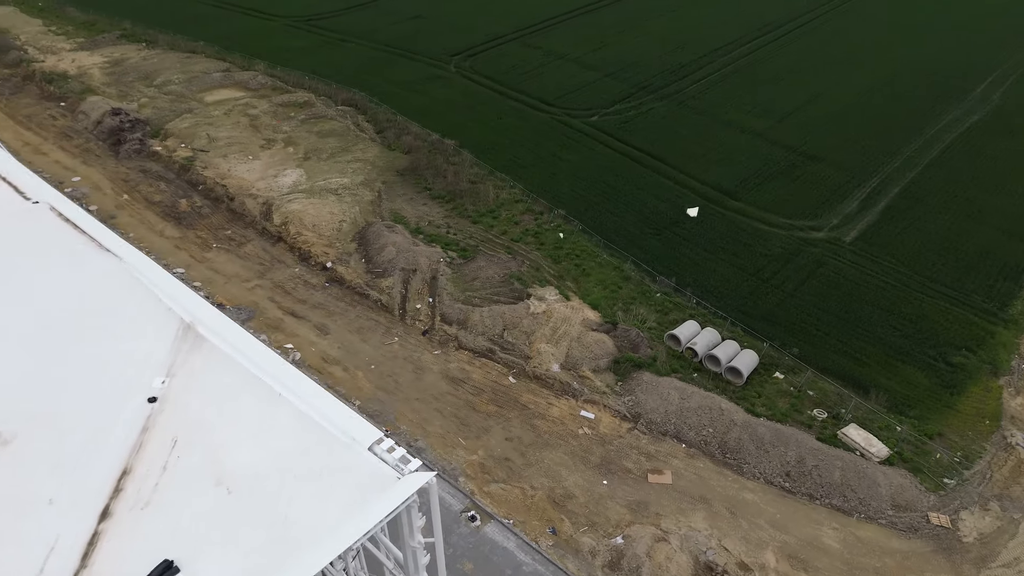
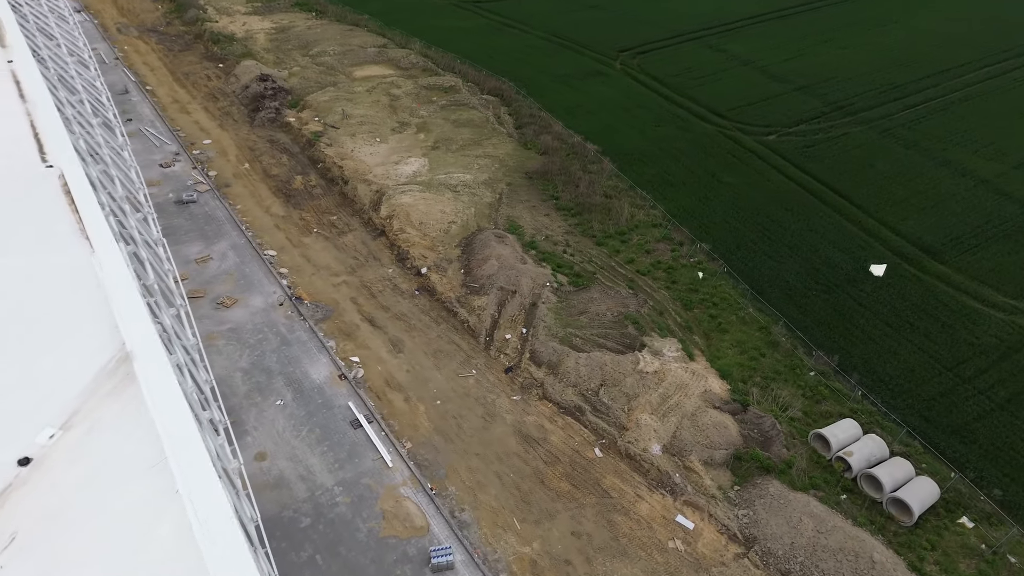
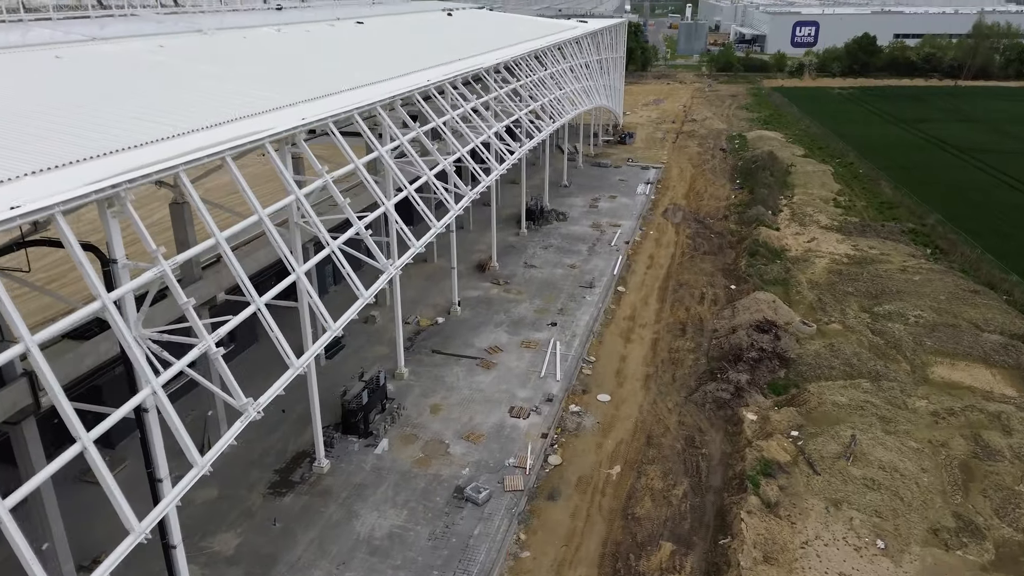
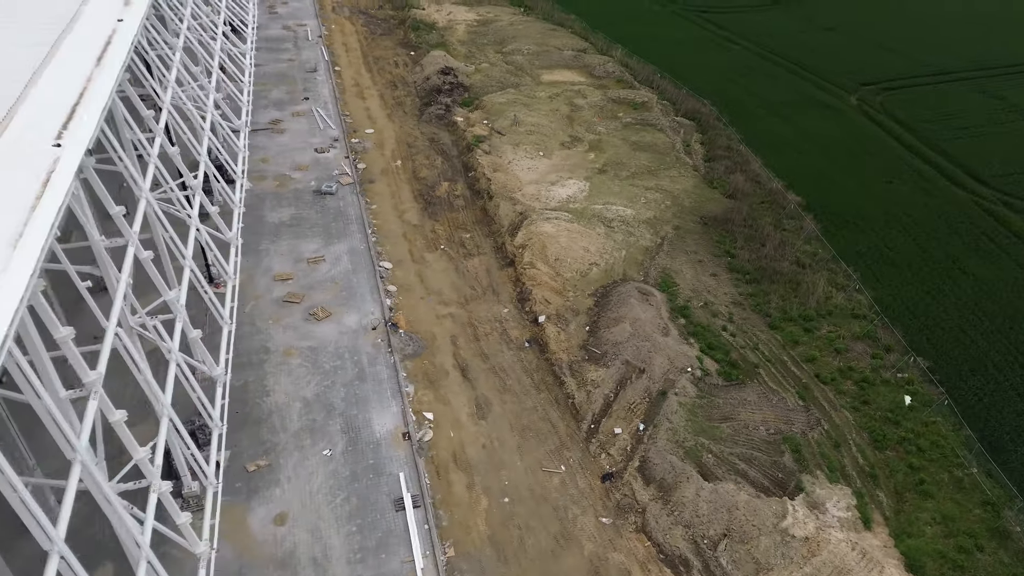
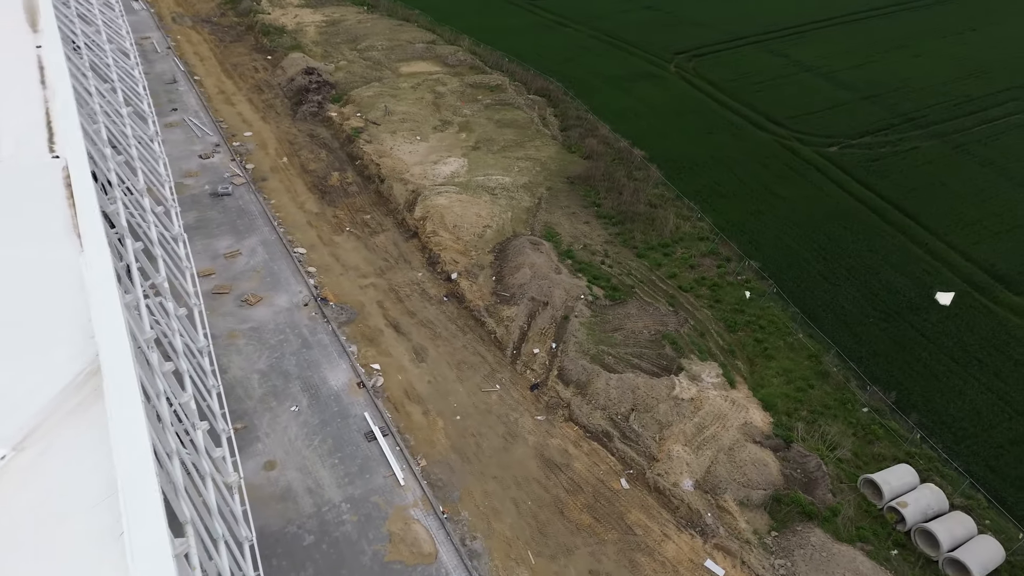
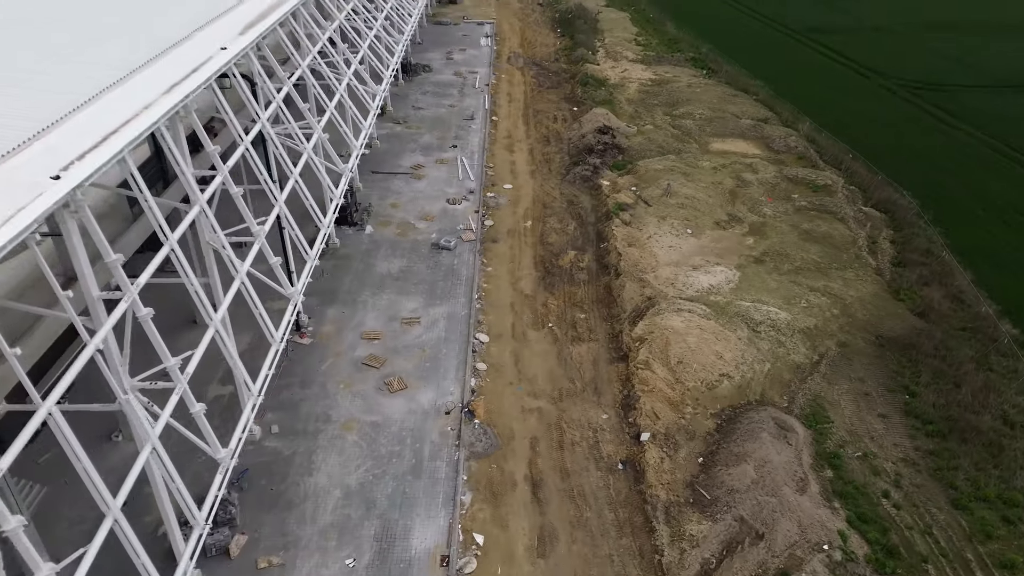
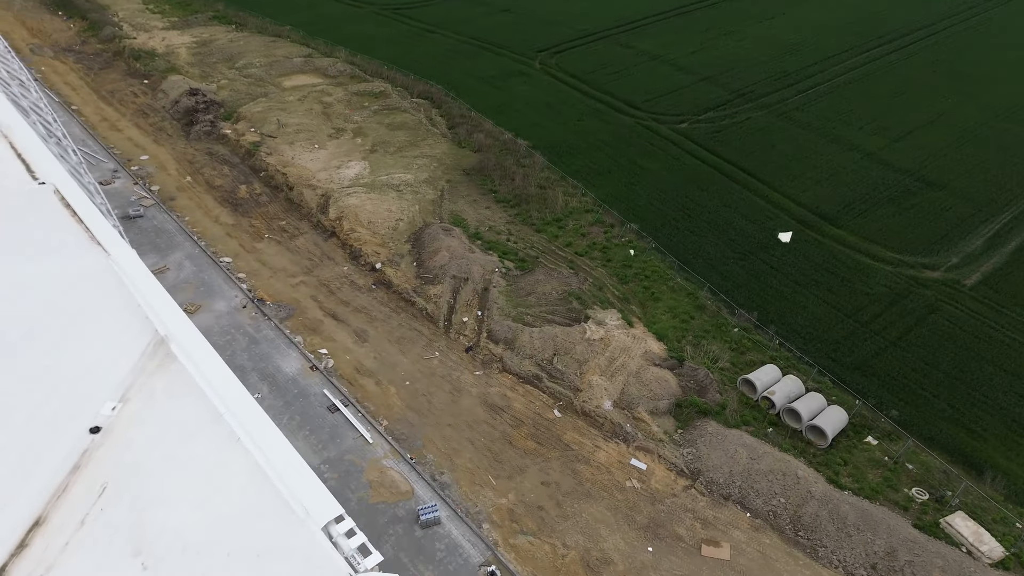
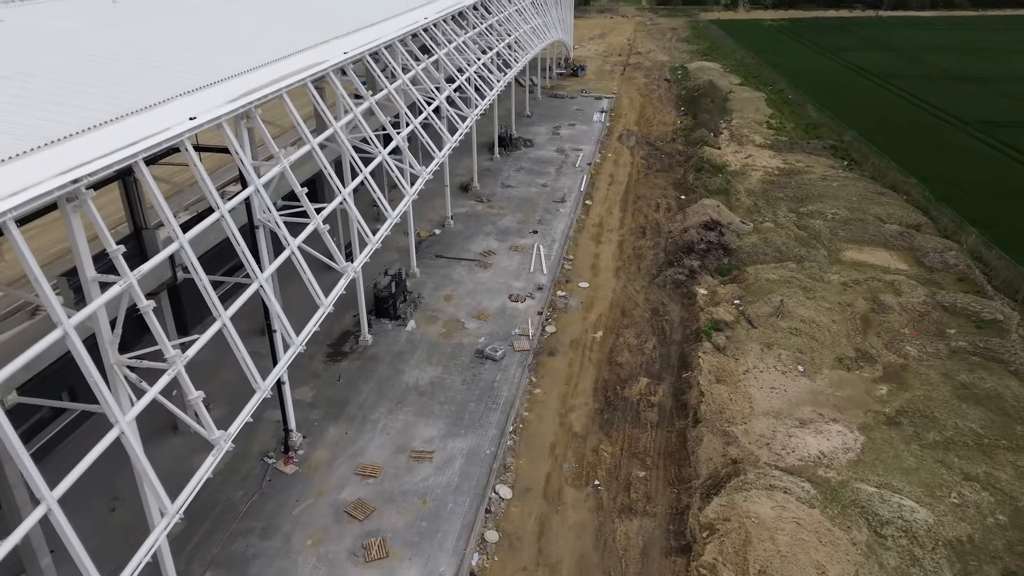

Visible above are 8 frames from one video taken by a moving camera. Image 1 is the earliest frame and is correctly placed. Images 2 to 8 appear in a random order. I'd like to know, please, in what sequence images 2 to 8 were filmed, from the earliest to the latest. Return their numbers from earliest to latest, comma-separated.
7, 2, 5, 4, 6, 8, 3
